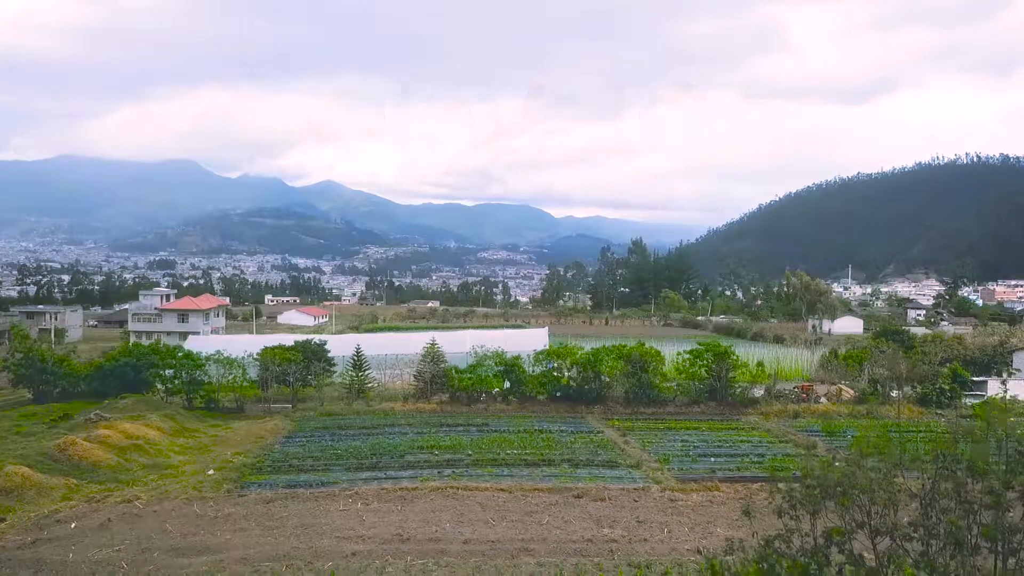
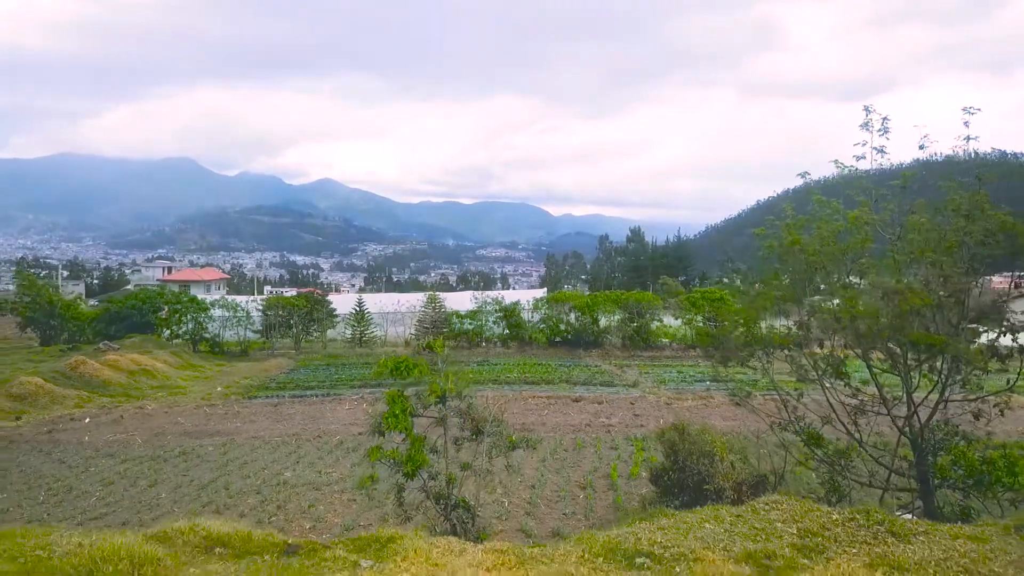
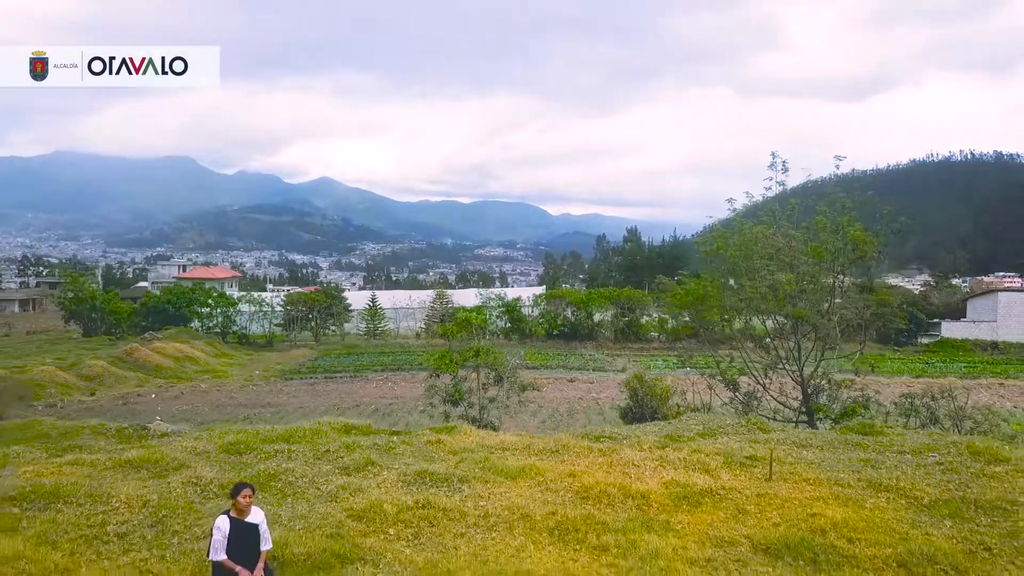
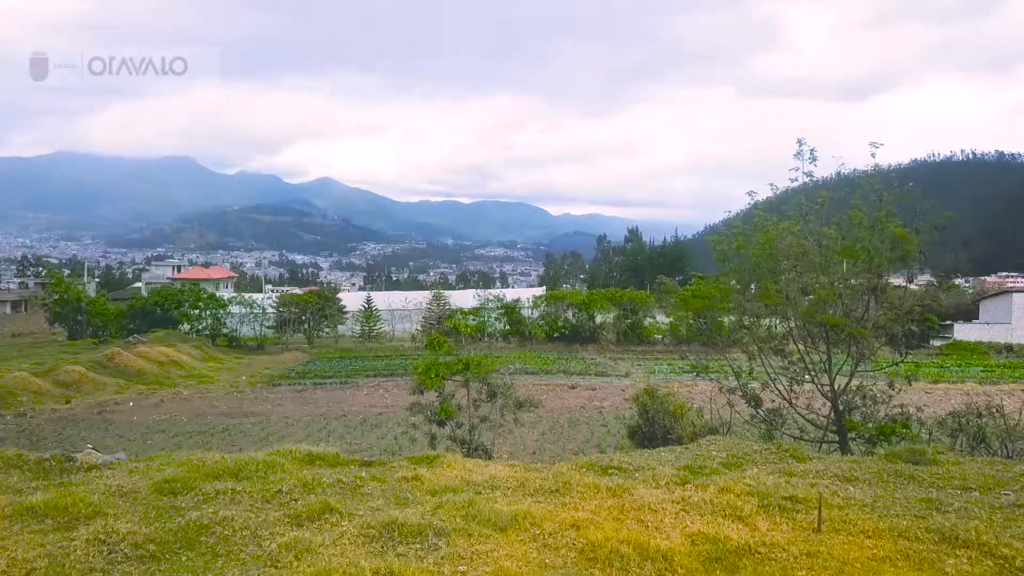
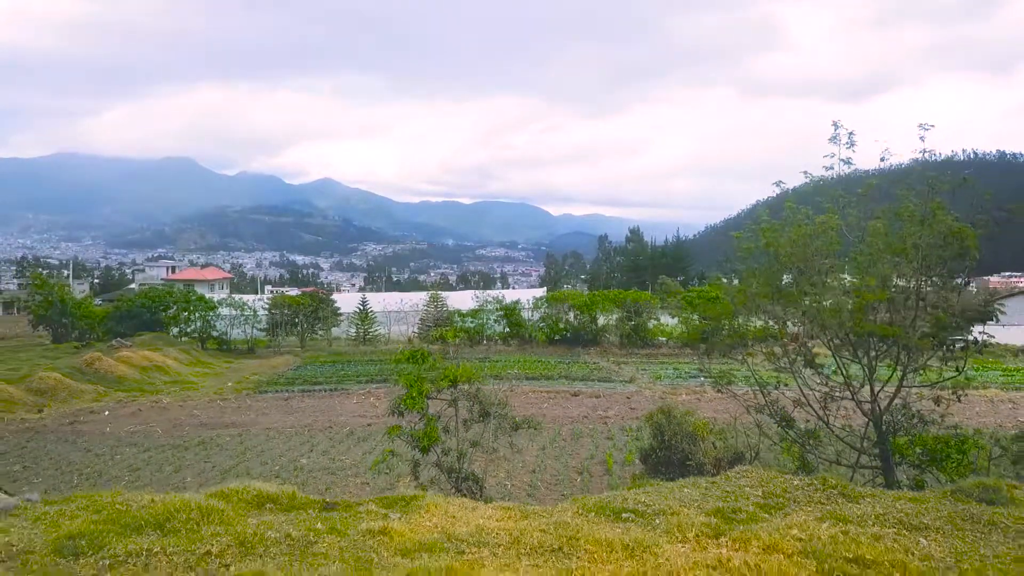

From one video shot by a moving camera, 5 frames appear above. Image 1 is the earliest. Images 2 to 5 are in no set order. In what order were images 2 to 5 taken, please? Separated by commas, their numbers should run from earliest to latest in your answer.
2, 5, 4, 3
